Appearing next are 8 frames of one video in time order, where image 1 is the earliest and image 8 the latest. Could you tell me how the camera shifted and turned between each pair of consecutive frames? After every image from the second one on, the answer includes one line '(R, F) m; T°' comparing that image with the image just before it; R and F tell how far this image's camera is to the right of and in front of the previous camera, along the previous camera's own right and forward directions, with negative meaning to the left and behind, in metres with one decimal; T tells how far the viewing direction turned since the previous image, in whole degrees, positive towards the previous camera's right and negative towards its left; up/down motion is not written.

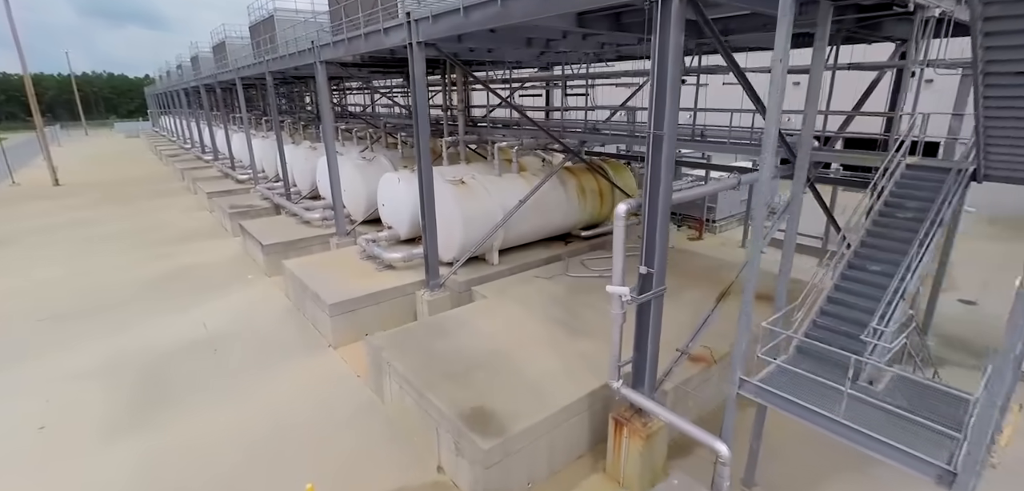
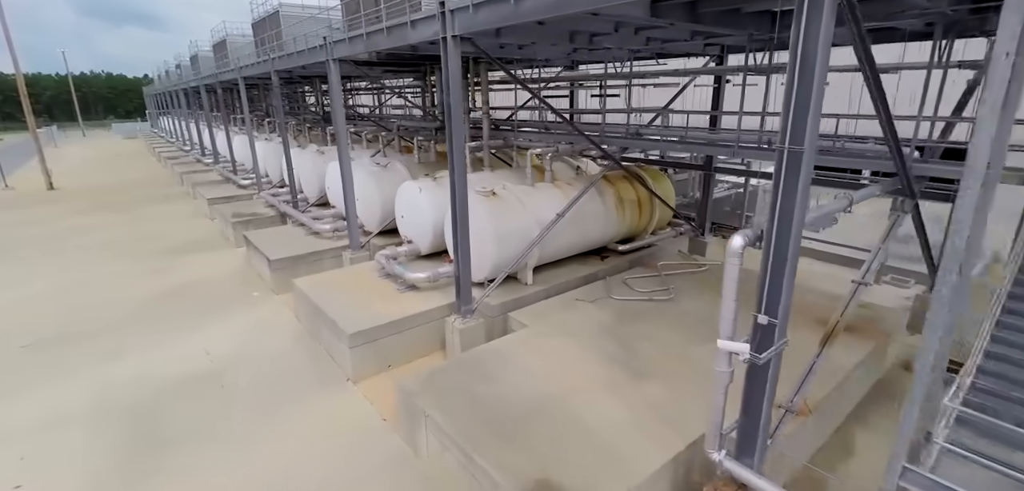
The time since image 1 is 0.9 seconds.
(-0.4, +0.6) m; 0°
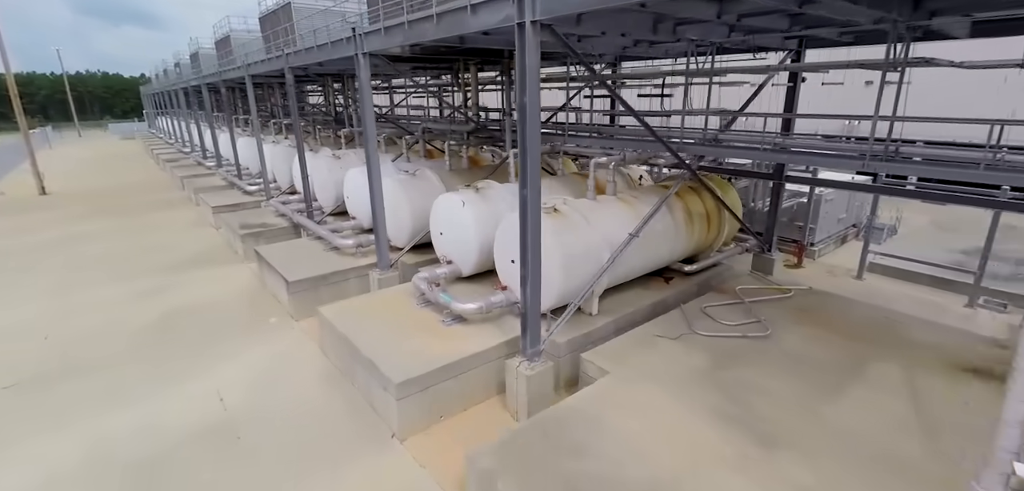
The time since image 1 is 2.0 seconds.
(-0.6, +0.8) m; 0°
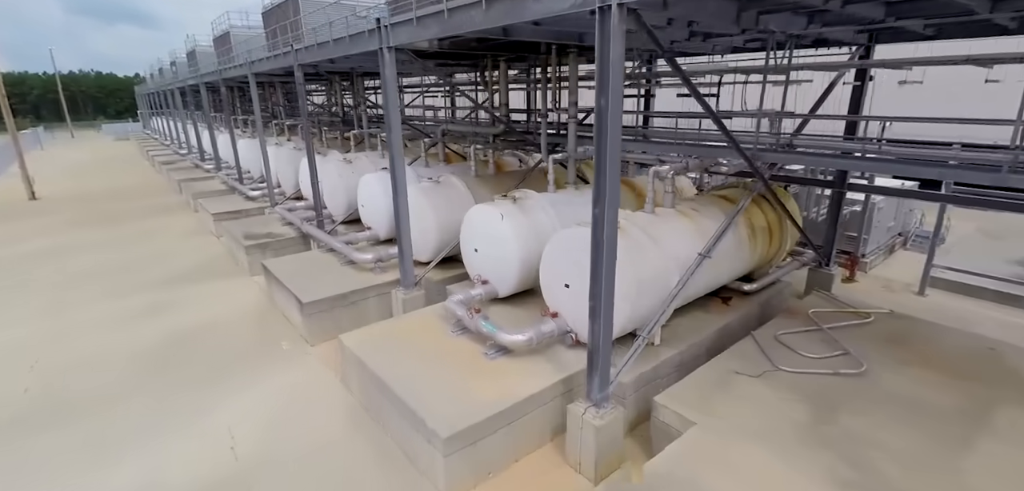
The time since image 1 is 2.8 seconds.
(-0.5, +0.6) m; 0°
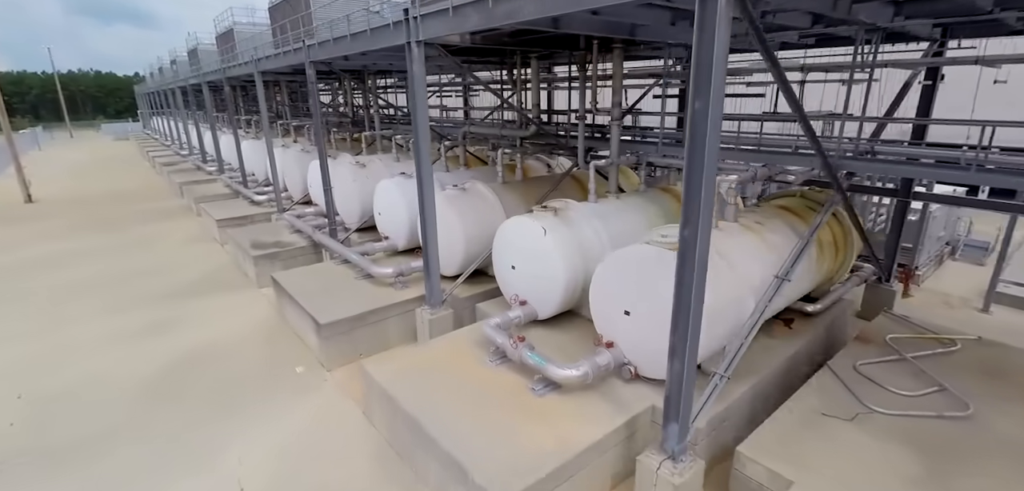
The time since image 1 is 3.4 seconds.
(-0.4, +0.5) m; 0°
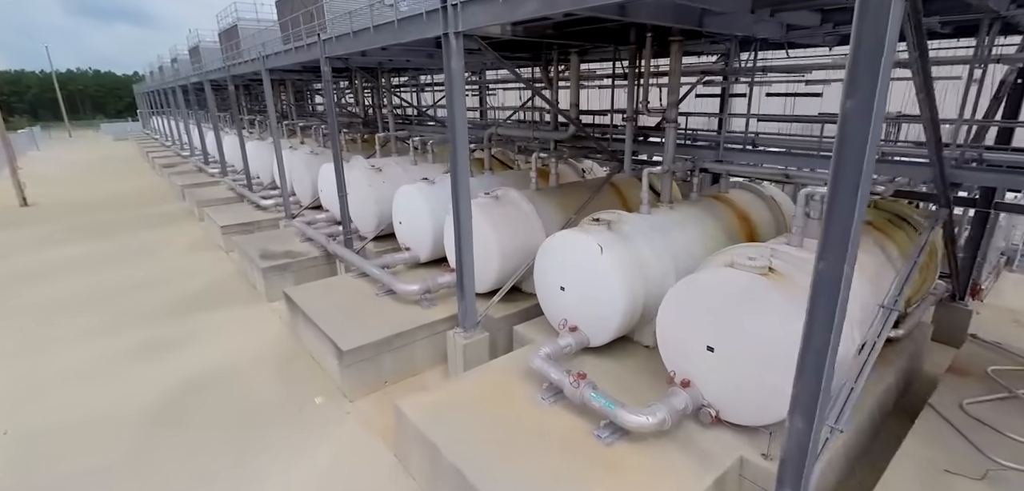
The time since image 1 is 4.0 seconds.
(-0.4, +0.5) m; 0°
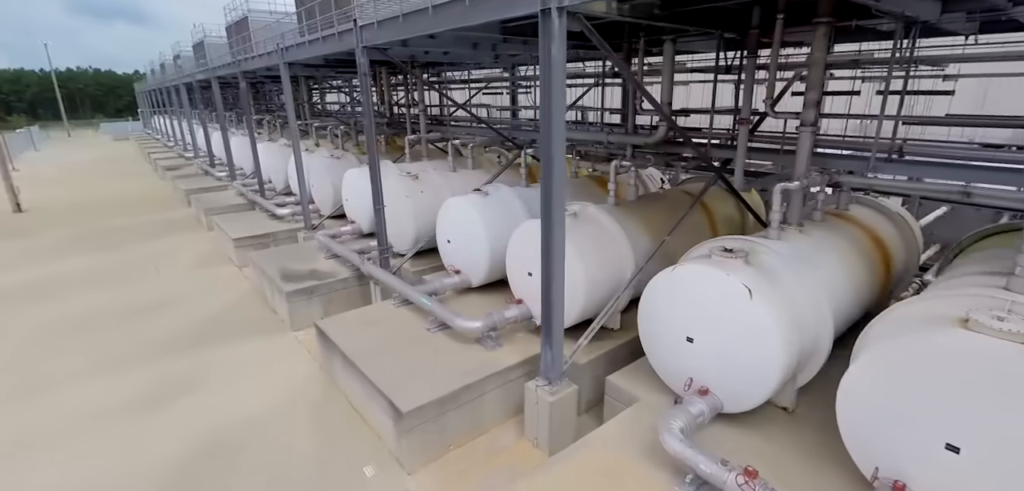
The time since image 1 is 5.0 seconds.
(-0.7, +0.9) m; 0°
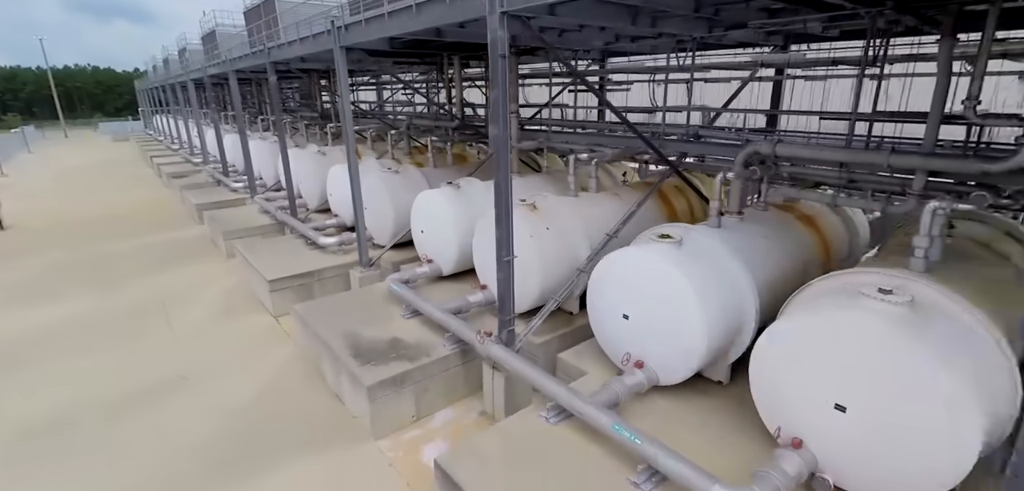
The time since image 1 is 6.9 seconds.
(-1.4, +1.8) m; 0°
